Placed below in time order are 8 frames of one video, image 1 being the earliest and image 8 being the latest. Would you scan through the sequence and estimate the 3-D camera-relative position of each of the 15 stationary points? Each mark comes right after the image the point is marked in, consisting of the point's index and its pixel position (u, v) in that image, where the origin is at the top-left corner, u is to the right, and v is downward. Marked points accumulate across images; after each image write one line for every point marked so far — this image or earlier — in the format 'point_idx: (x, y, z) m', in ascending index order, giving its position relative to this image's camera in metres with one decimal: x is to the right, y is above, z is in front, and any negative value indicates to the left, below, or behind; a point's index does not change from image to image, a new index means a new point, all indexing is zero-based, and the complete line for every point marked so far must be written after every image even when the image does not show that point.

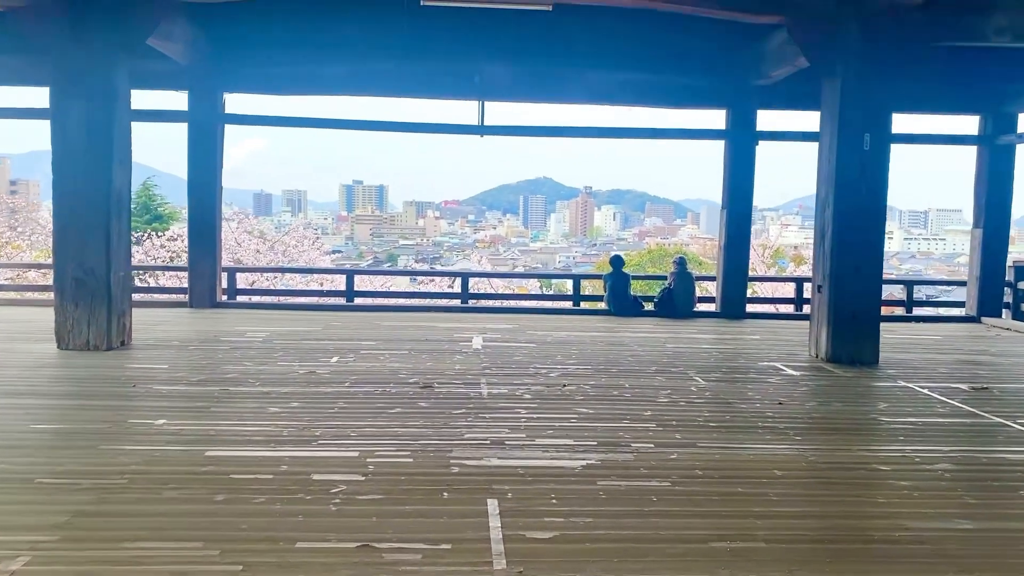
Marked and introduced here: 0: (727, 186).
0: (+1.9, +0.9, +7.5) m
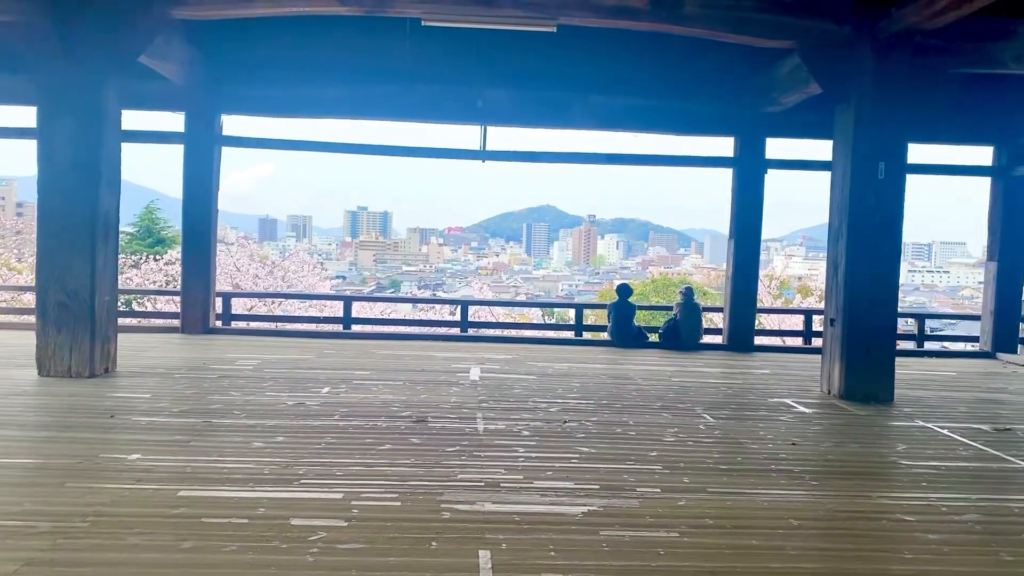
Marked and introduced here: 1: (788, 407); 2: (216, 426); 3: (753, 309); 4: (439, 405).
0: (+1.9, +0.6, +7.3) m
1: (+1.5, -0.7, +4.7) m
2: (-1.3, -0.6, +3.8) m
3: (+2.1, -0.2, +7.3) m
4: (-0.4, -0.6, +4.3) m
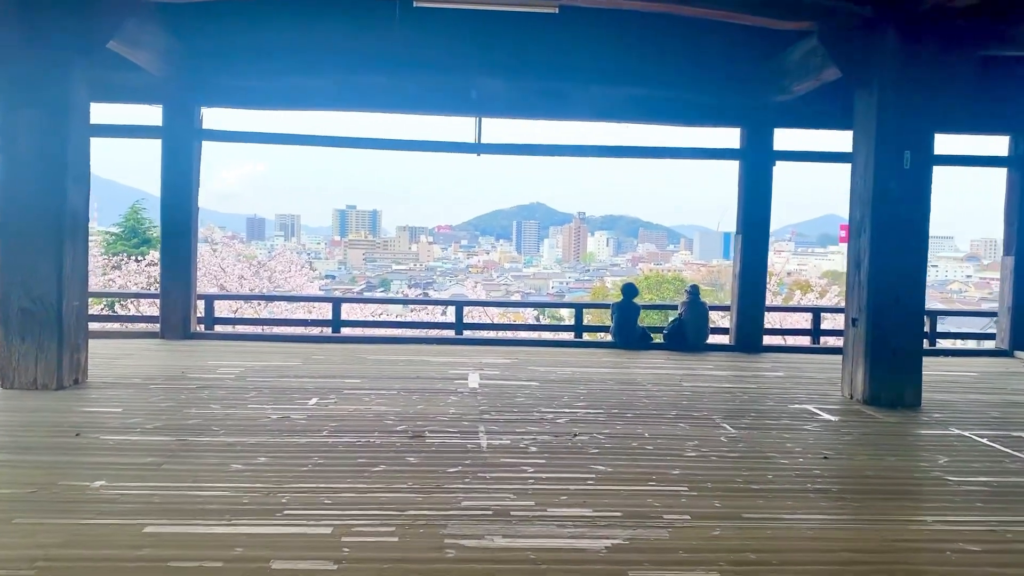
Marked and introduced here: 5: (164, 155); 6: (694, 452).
0: (+1.9, +0.6, +7.0) m
1: (+1.5, -0.6, +4.4) m
2: (-1.3, -0.6, +3.4) m
3: (+2.0, -0.2, +7.0) m
4: (-0.3, -0.6, +4.0) m
5: (-2.8, +1.1, +6.8) m
6: (+0.7, -0.7, +3.5) m
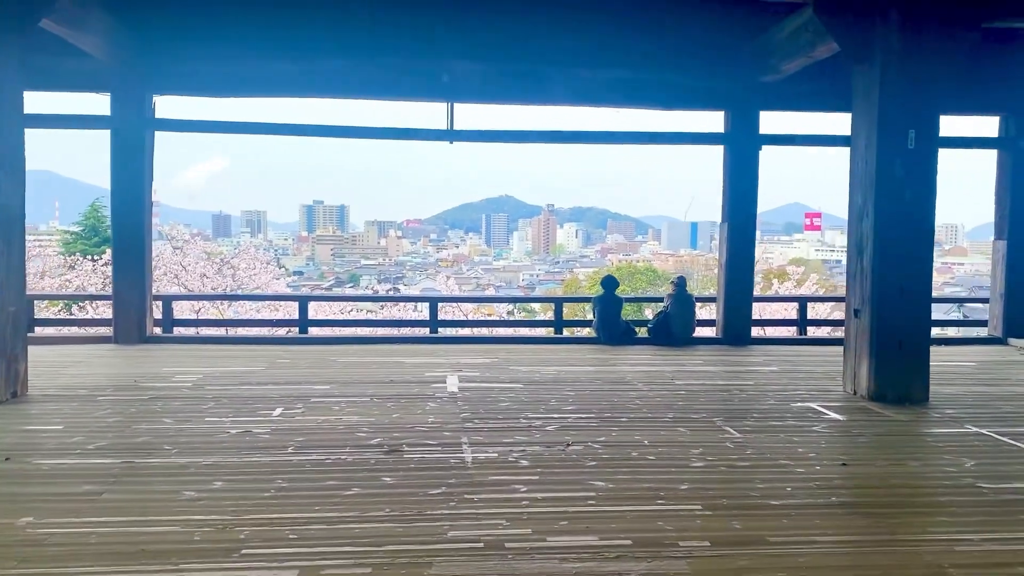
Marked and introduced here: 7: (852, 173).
0: (+1.7, +0.7, +6.7) m
1: (+1.5, -0.6, +4.1) m
2: (-1.3, -0.6, +3.0) m
3: (+1.9, -0.1, +6.7) m
4: (-0.4, -0.6, +3.6) m
5: (-3.0, +1.0, +6.4) m
6: (+0.7, -0.6, +3.2) m
7: (+1.8, +0.6, +4.5) m
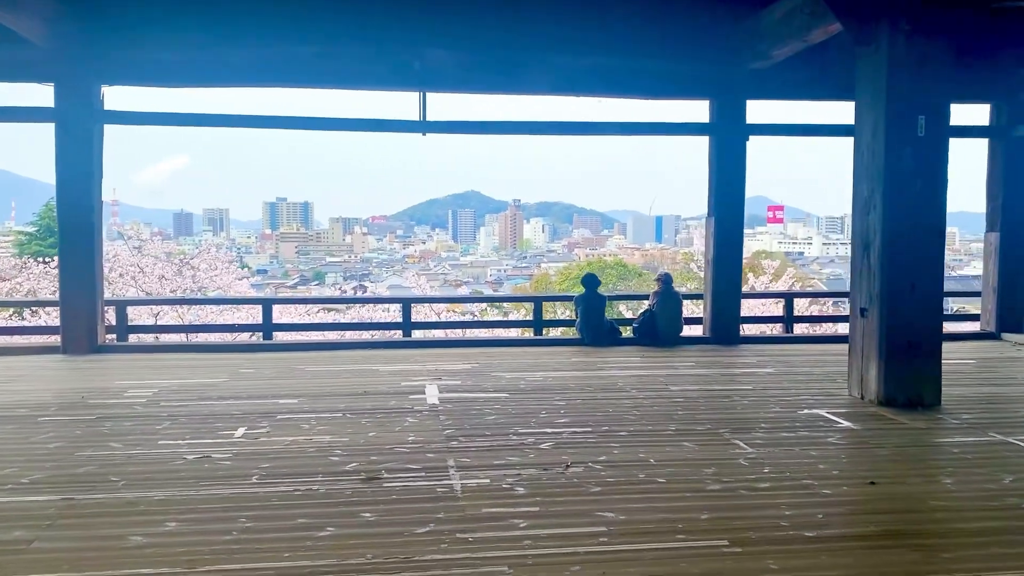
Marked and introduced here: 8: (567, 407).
0: (+1.5, +0.7, +6.4) m
1: (+1.4, -0.6, +3.8) m
2: (-1.3, -0.7, +2.6) m
3: (+1.7, -0.1, +6.4) m
4: (-0.4, -0.6, +3.3) m
5: (-3.1, +1.0, +5.9) m
6: (+0.7, -0.6, +2.8) m
7: (+1.7, +0.6, +4.3) m
8: (+0.3, -0.6, +4.0) m
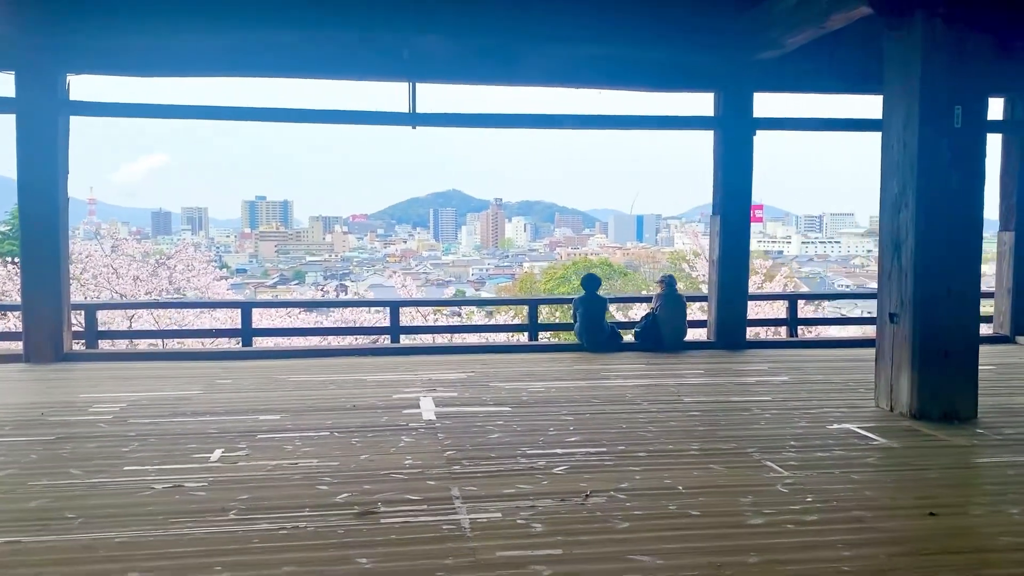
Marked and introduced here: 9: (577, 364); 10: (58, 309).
0: (+1.5, +0.7, +6.1) m
1: (+1.4, -0.6, +3.5) m
2: (-1.3, -0.7, +2.3) m
3: (+1.7, -0.1, +6.1) m
4: (-0.4, -0.6, +2.9) m
5: (-3.1, +1.0, +5.5) m
6: (+0.7, -0.7, +2.5) m
7: (+1.7, +0.6, +3.9) m
8: (+0.3, -0.6, +3.7) m
9: (+0.4, -0.5, +5.4) m
10: (-3.0, -0.1, +5.6) m
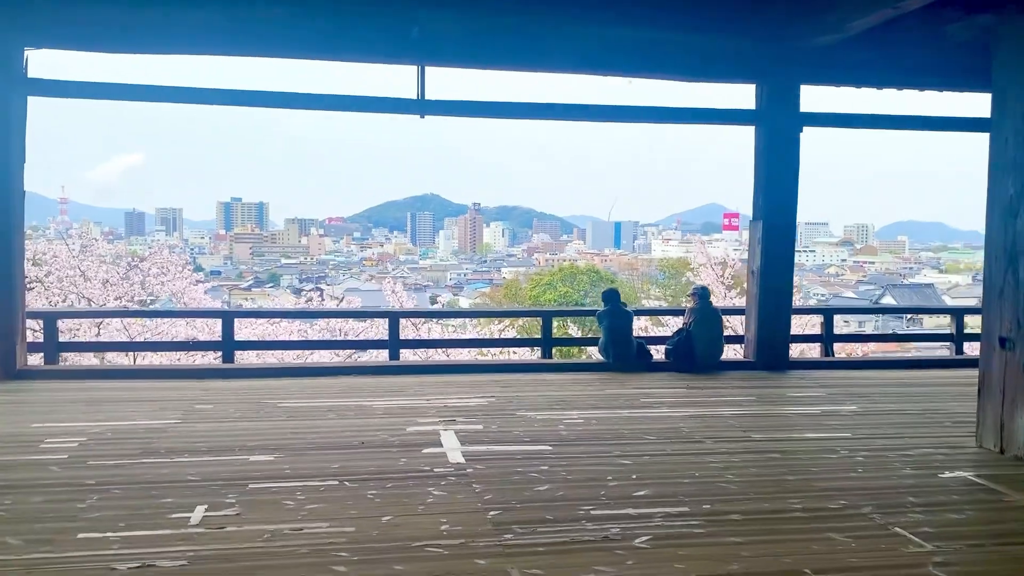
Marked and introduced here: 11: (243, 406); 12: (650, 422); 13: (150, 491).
0: (+1.6, +0.6, +5.5) m
1: (+1.6, -0.7, +2.9) m
2: (-1.1, -0.7, +1.6) m
3: (+1.8, -0.2, +5.5) m
4: (-0.2, -0.7, +2.2) m
5: (-3.0, +0.9, +4.8) m
6: (+0.9, -0.7, +1.9) m
7: (+1.9, +0.5, +3.3) m
8: (+0.4, -0.6, +3.0) m
9: (+0.5, -0.5, +4.8) m
10: (-2.9, -0.2, +4.9) m
11: (-1.3, -0.6, +4.2) m
12: (+0.6, -0.6, +3.8) m
13: (-1.2, -0.6, +2.7) m
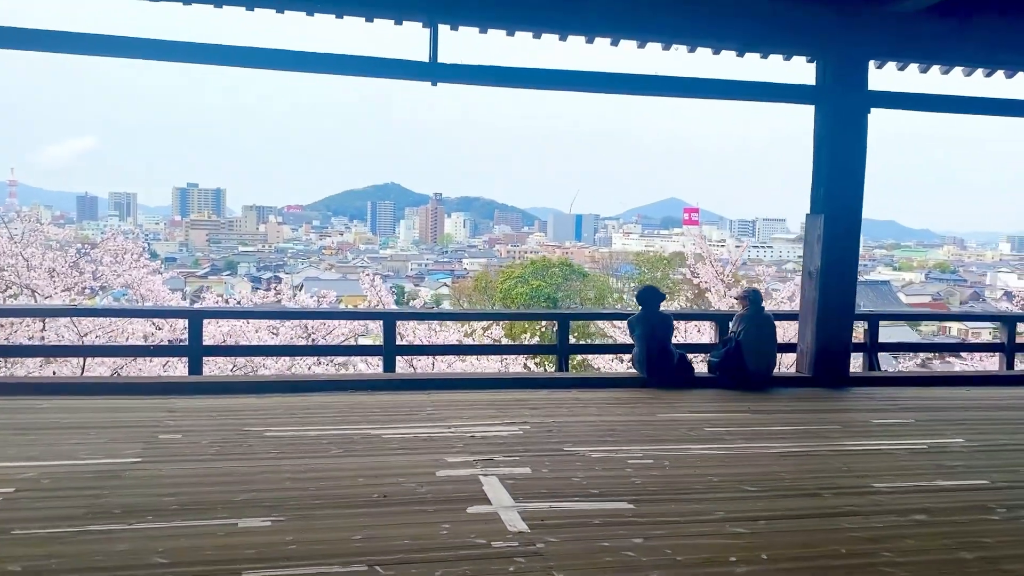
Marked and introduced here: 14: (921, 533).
0: (+1.7, +0.6, +4.8) m
1: (+1.8, -0.7, +2.2) m
2: (-0.8, -0.8, +0.8) m
3: (+1.9, -0.2, +4.8) m
4: (0.0, -0.7, +1.5) m
5: (-2.9, +1.0, +3.9) m
6: (+1.2, -0.8, +1.2) m
7: (+2.1, +0.5, +2.7) m
8: (+0.7, -0.7, +2.3) m
9: (+0.7, -0.6, +4.0) m
10: (-2.7, -0.1, +4.0) m
11: (-1.1, -0.6, +3.3) m
12: (+0.8, -0.6, +3.1) m
13: (-0.9, -0.7, +1.9) m
14: (+1.1, -0.7, +2.4) m
